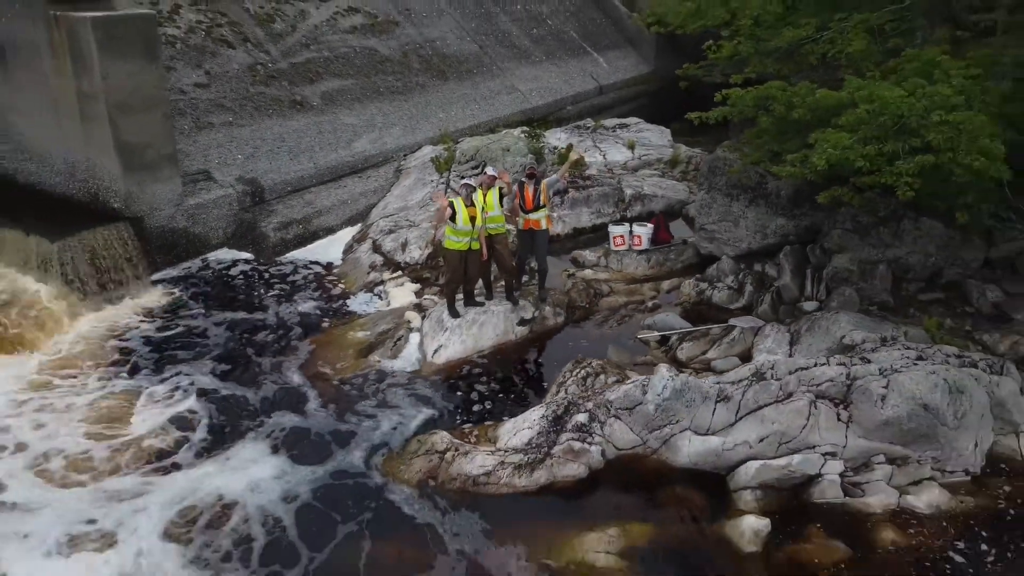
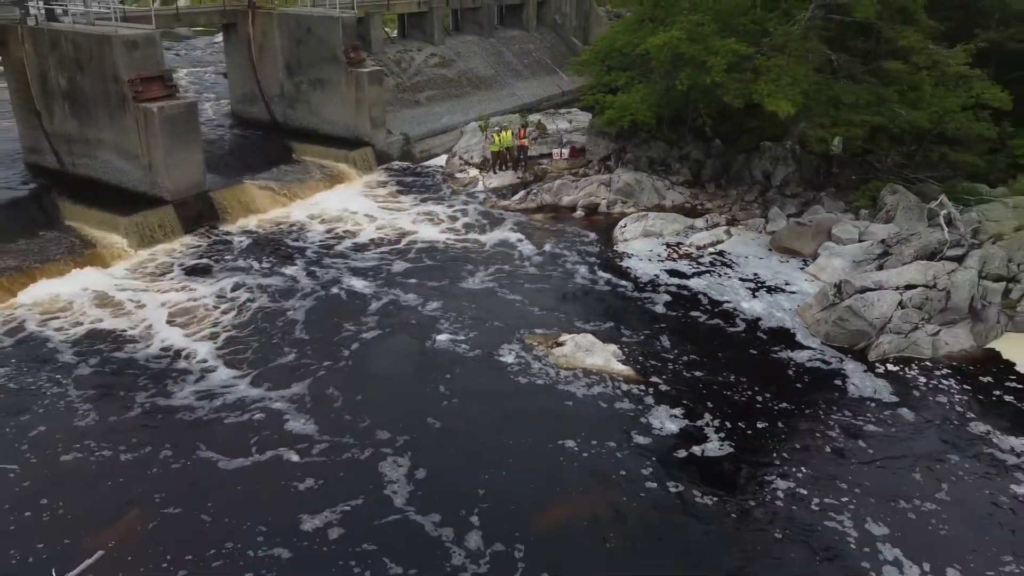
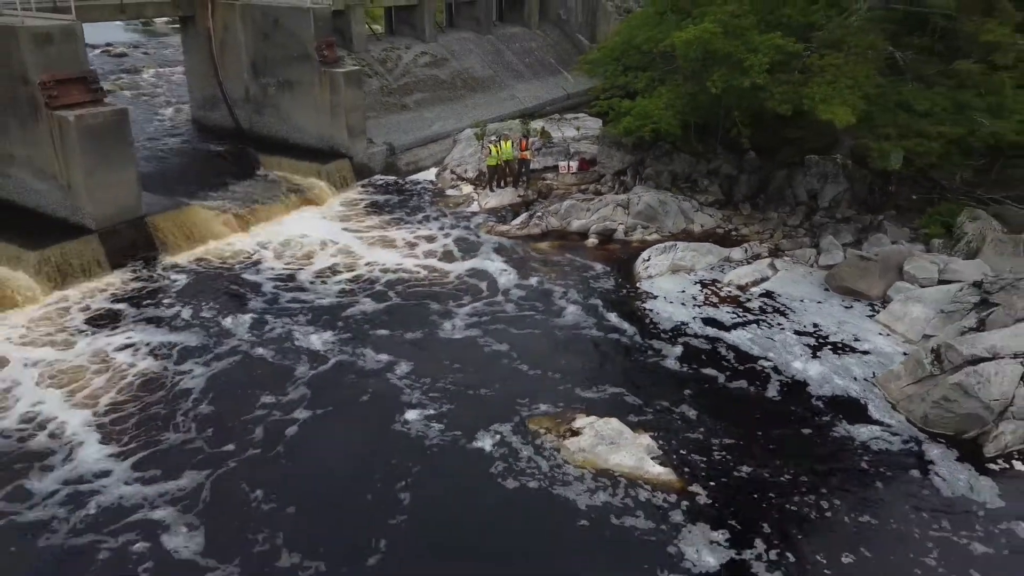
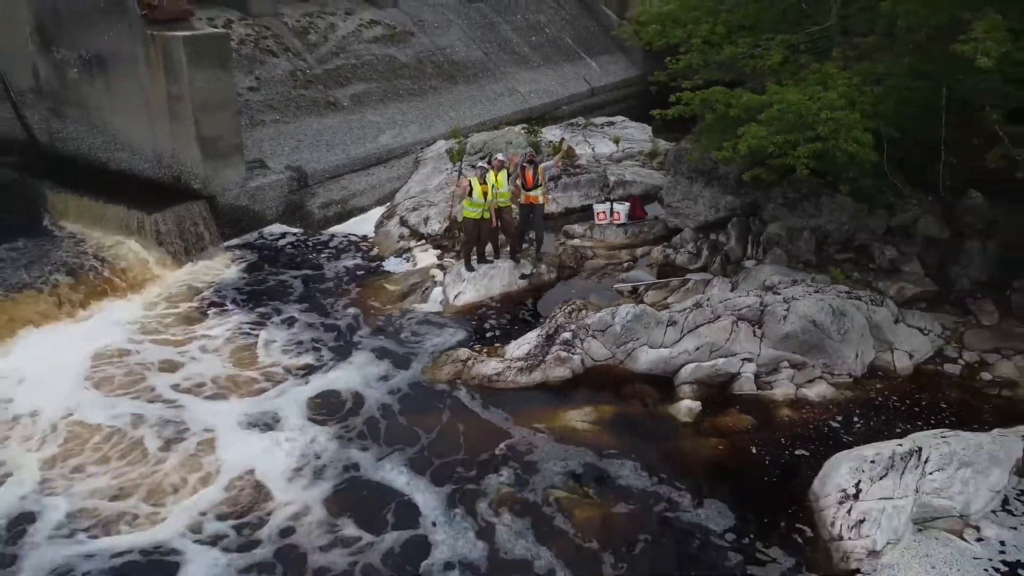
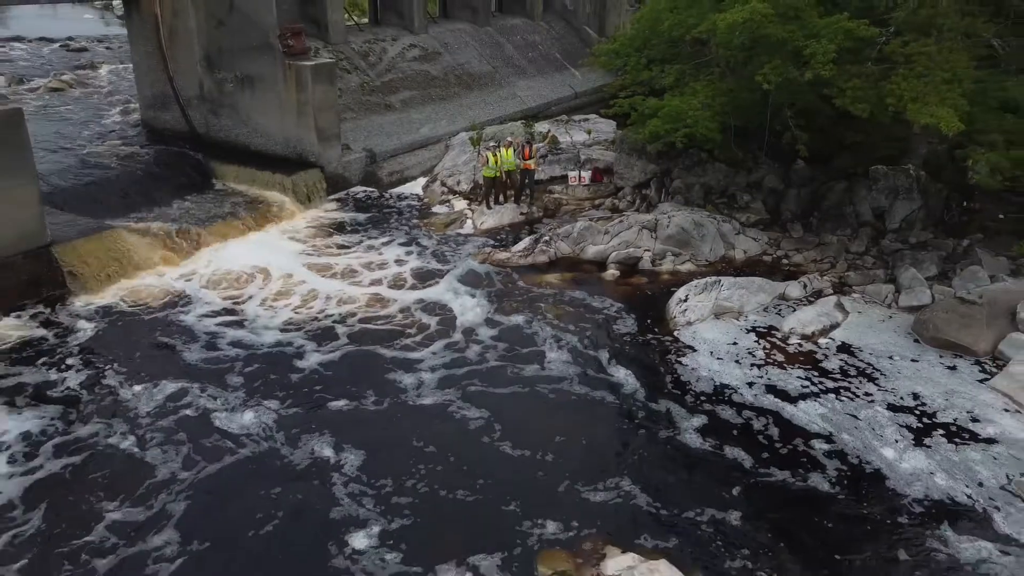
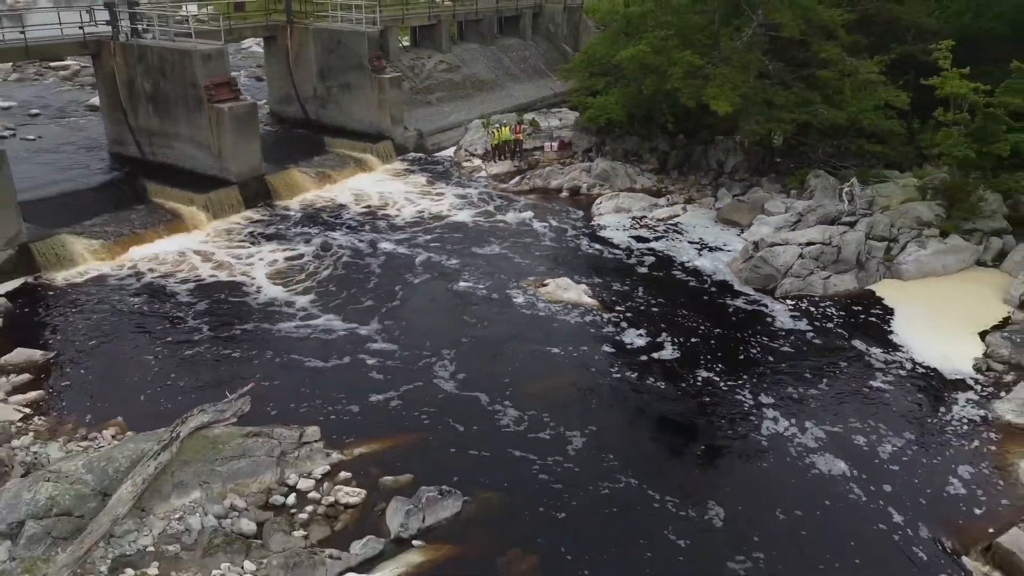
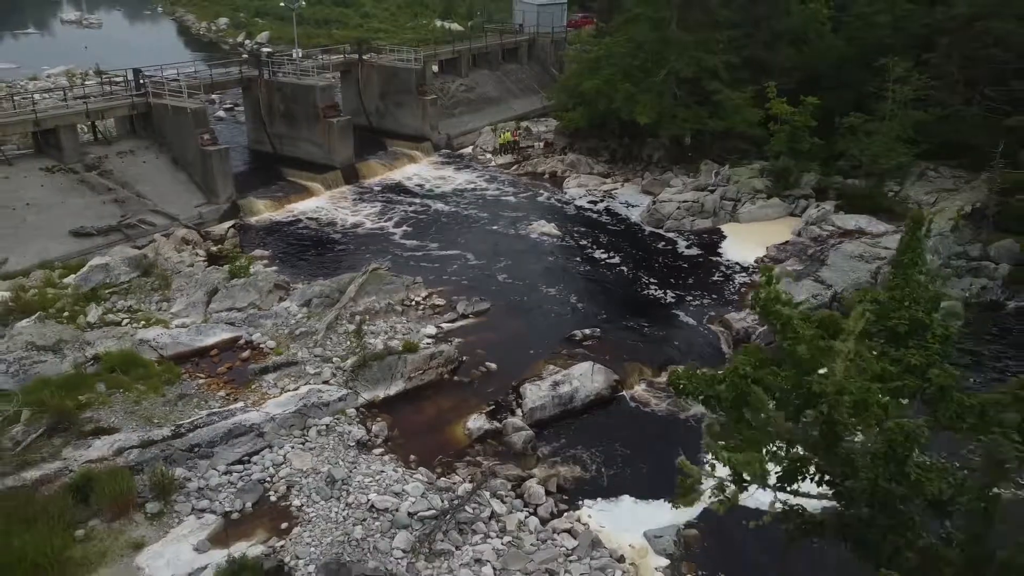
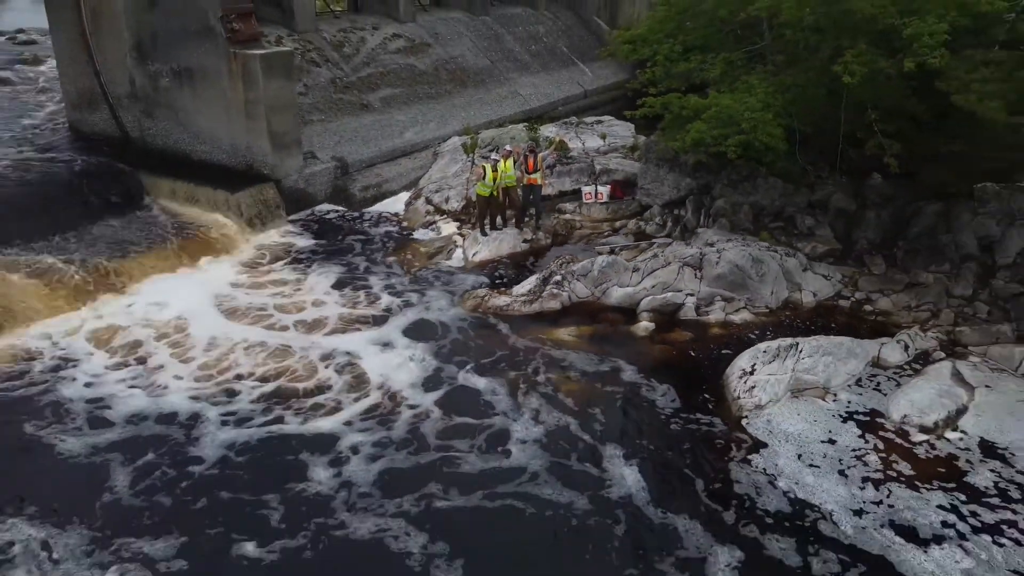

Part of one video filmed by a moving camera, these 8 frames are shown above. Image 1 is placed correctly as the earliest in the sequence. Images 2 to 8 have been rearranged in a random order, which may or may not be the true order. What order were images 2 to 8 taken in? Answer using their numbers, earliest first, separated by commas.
4, 8, 5, 3, 2, 6, 7
